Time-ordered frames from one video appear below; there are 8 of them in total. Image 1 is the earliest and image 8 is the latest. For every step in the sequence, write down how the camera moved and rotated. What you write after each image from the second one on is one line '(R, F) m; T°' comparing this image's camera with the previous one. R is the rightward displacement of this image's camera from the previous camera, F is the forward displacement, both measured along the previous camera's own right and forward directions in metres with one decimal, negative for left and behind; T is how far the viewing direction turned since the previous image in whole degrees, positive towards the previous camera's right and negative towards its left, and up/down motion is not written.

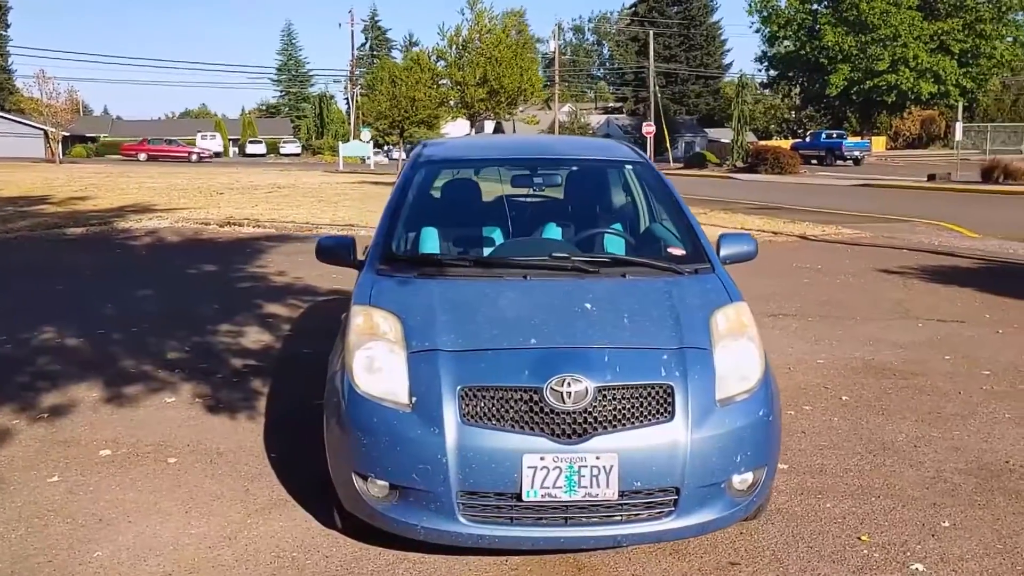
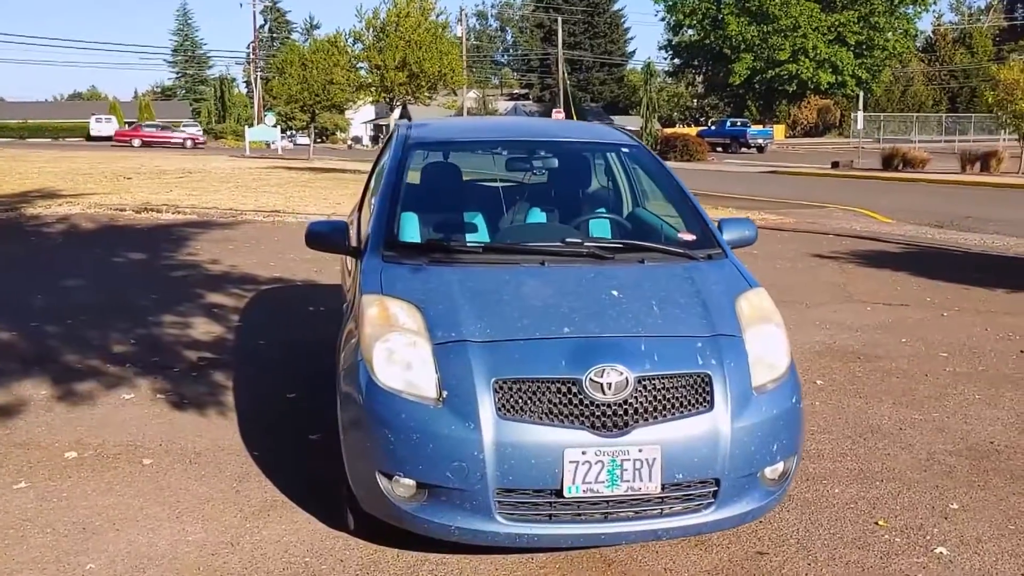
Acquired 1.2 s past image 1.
(-0.5, +0.2) m; +6°
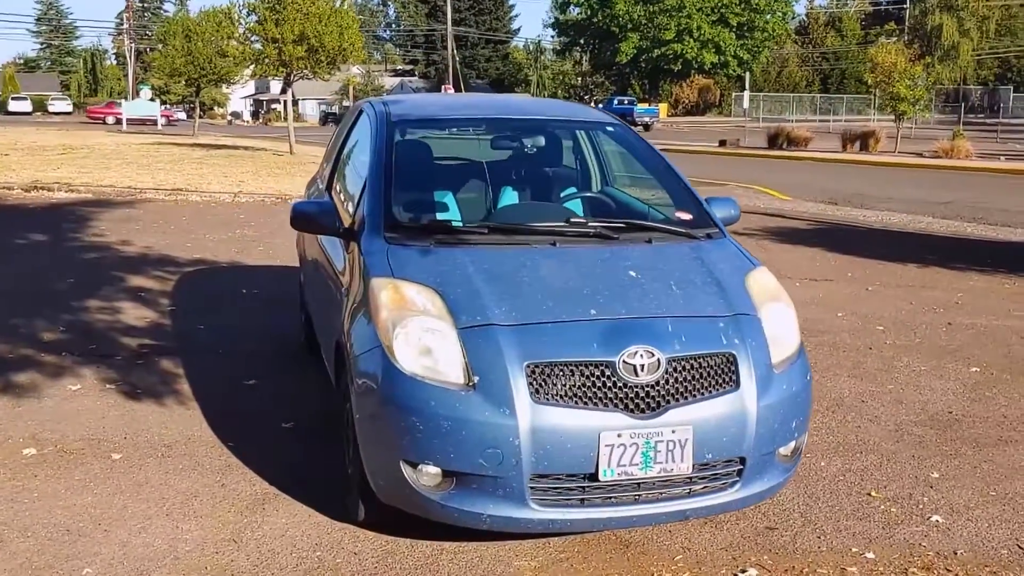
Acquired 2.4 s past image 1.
(-0.5, +0.1) m; +7°
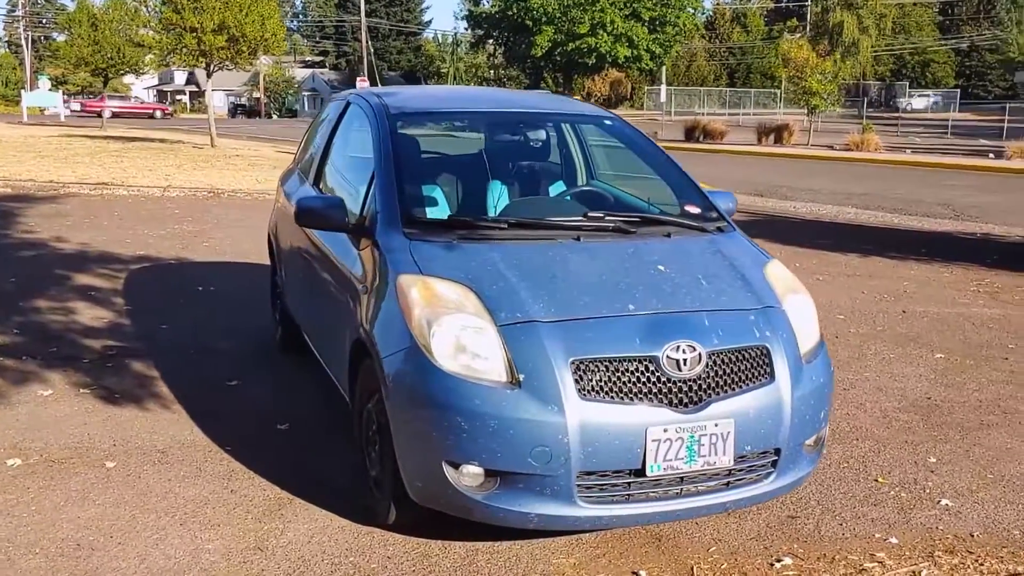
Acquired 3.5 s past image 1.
(-0.5, +0.1) m; +5°
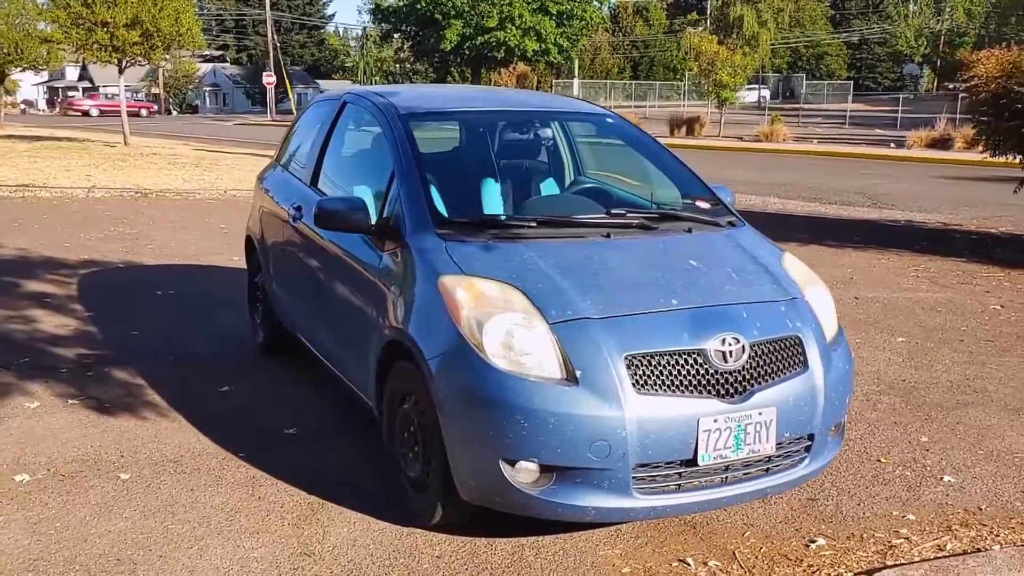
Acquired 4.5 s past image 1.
(-0.5, 0.0) m; +5°
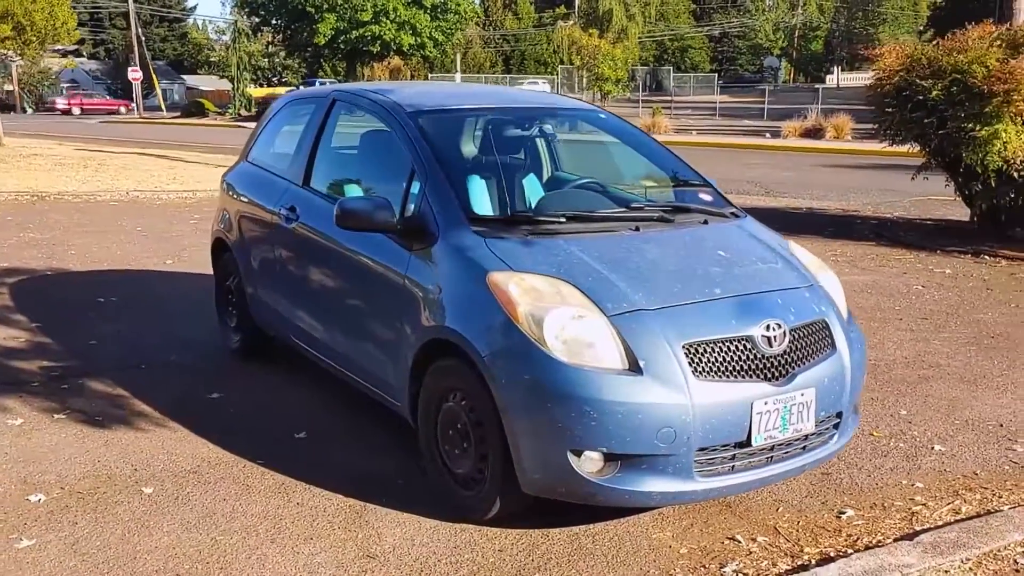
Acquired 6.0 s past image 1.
(-0.7, 0.0) m; +7°
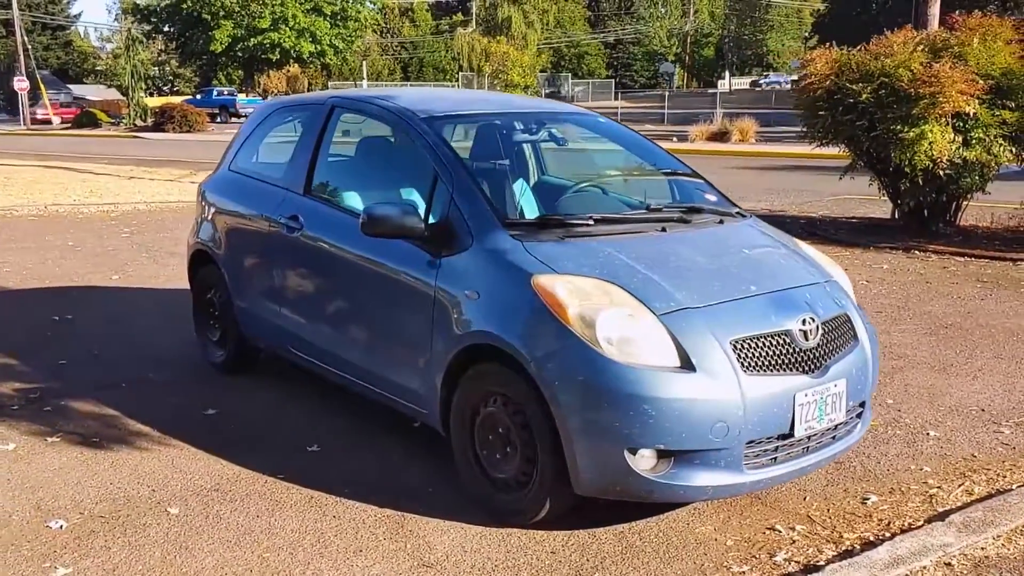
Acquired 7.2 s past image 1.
(-0.6, 0.0) m; +6°
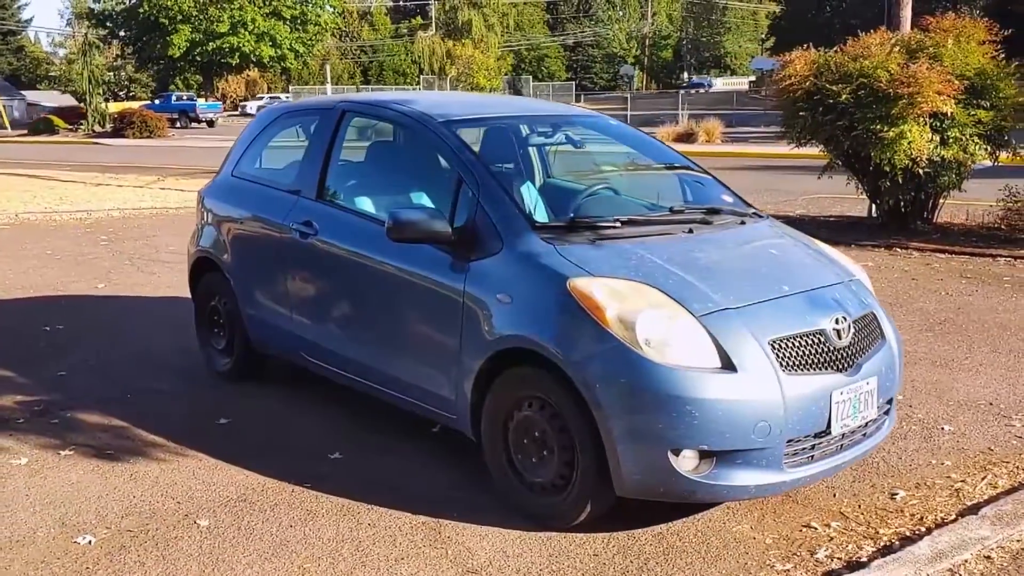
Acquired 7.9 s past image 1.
(-0.3, 0.0) m; +2°
